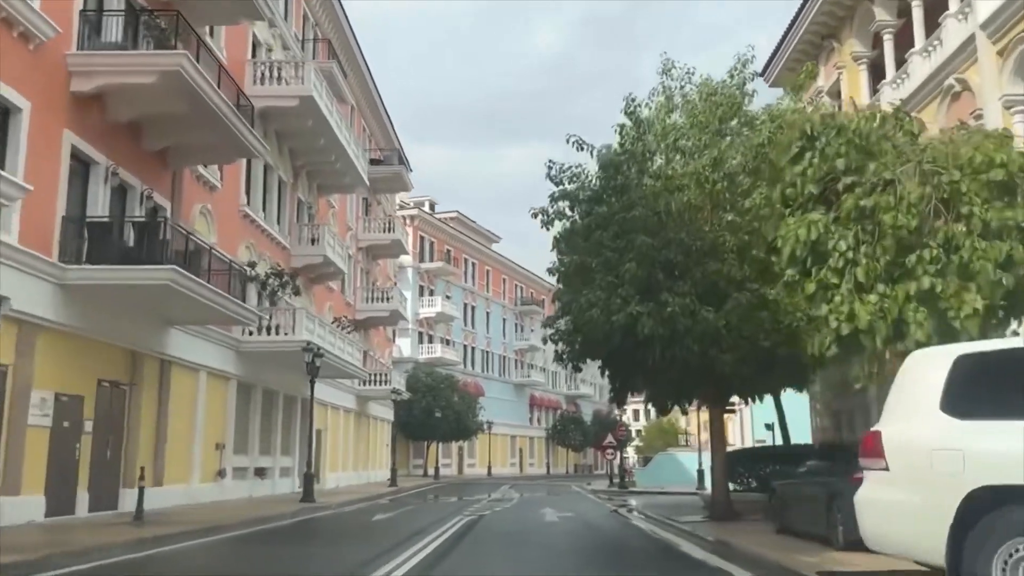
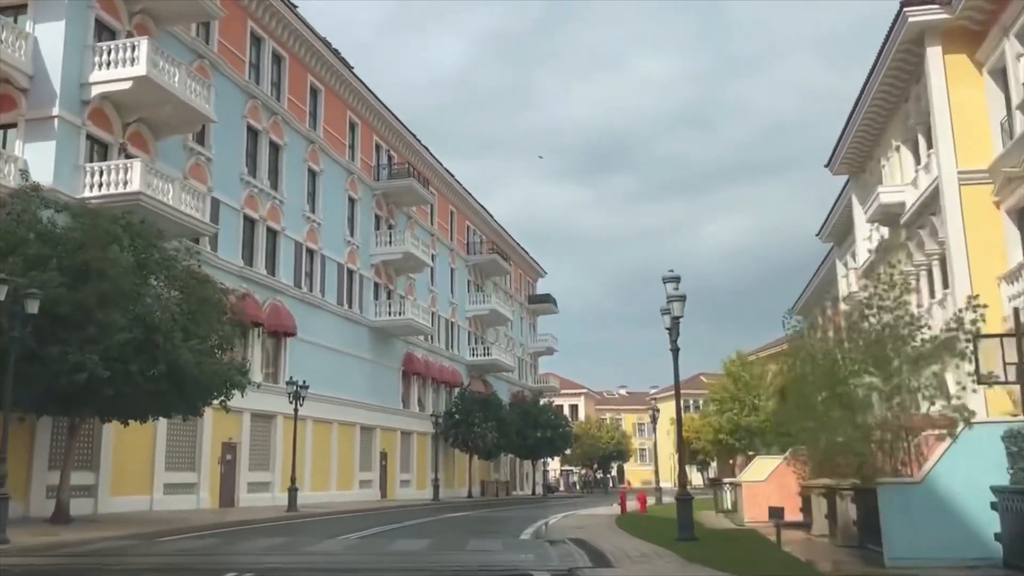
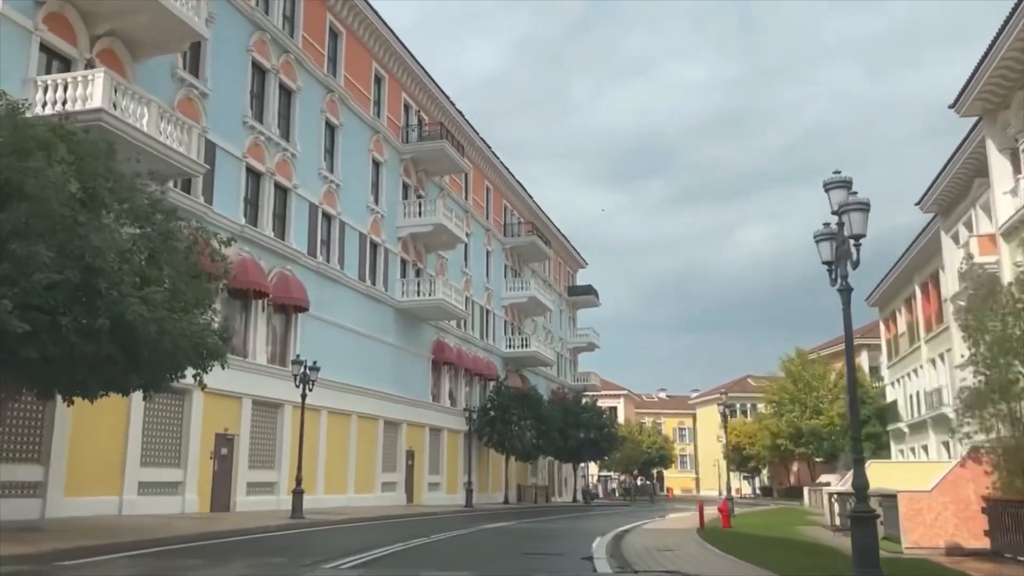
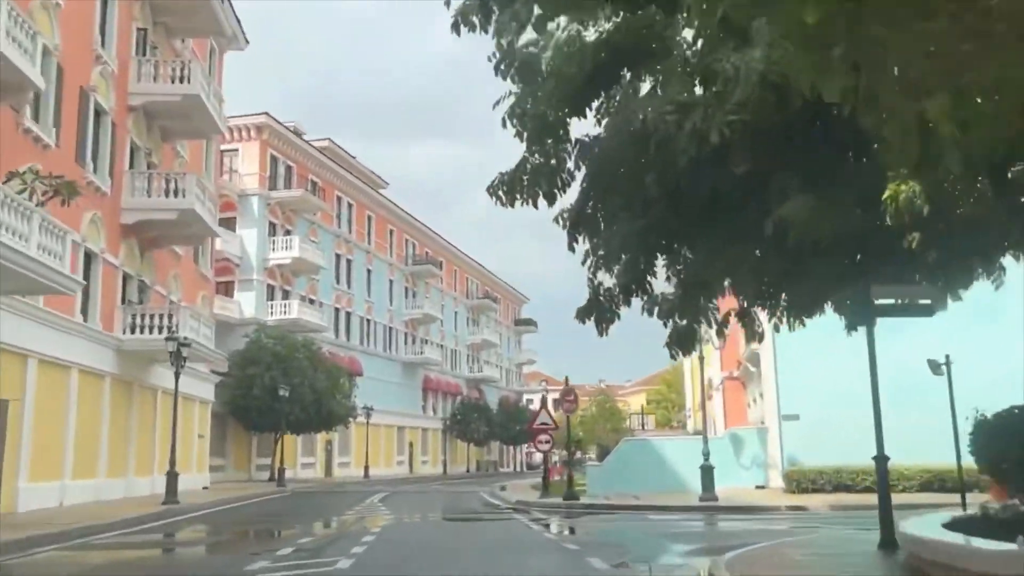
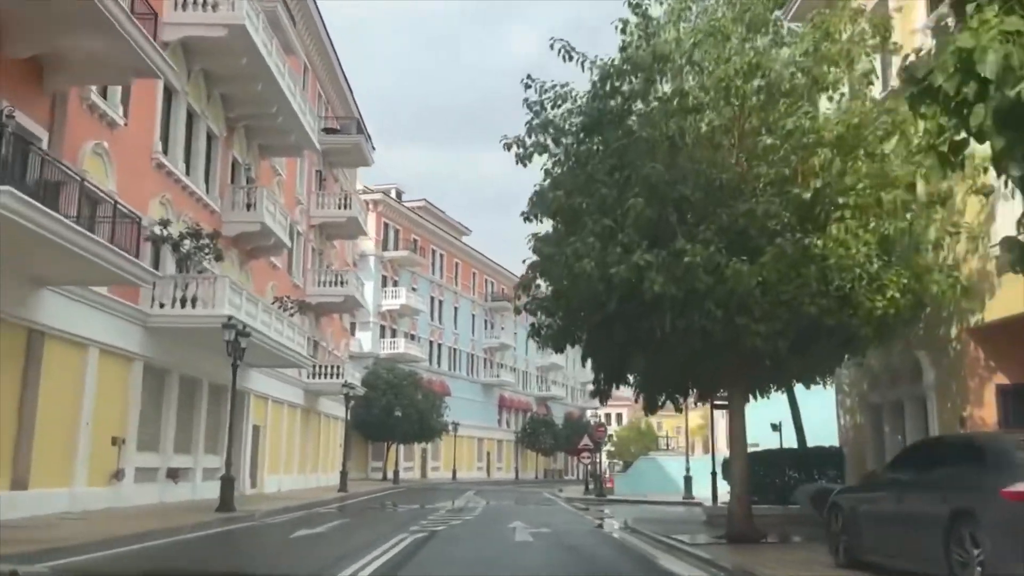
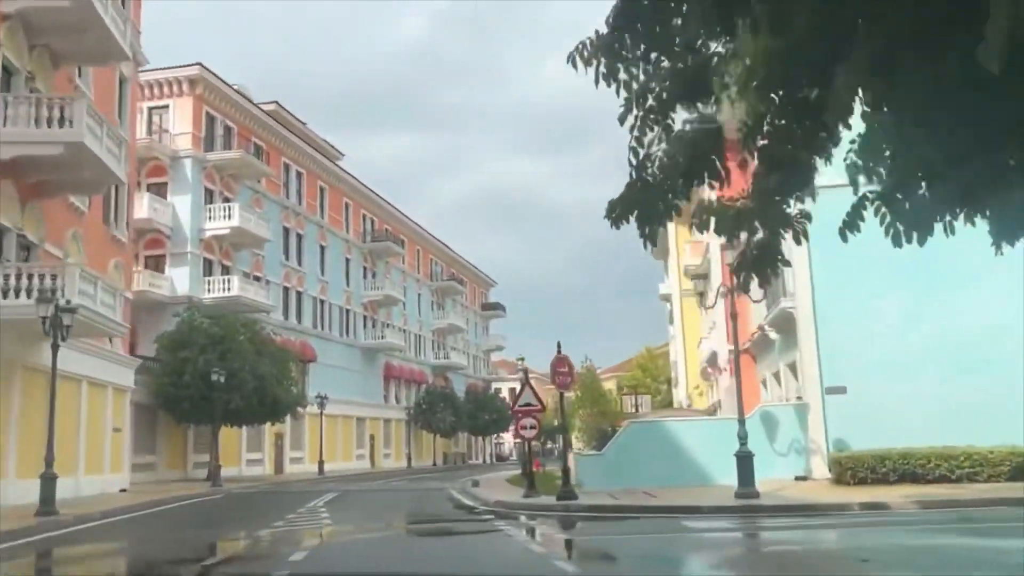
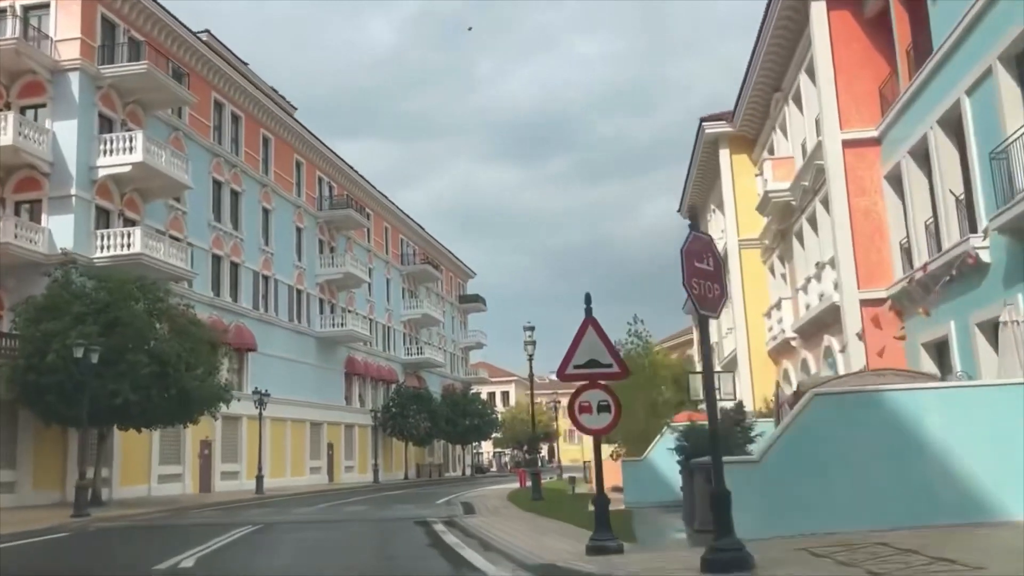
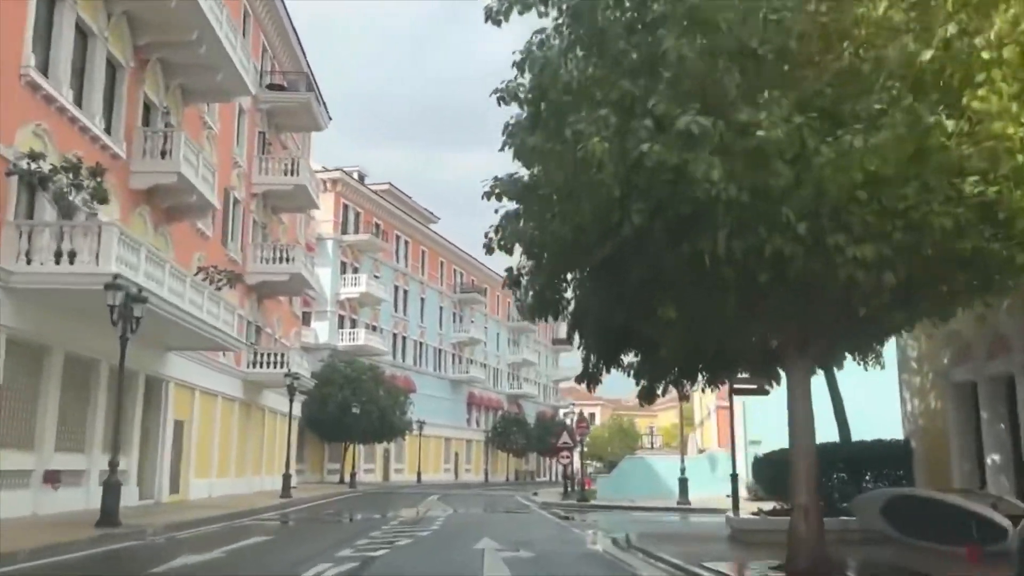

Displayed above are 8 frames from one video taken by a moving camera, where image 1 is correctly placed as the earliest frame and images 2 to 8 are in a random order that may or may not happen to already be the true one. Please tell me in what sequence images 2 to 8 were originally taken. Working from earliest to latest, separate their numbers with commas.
5, 8, 4, 6, 7, 2, 3
